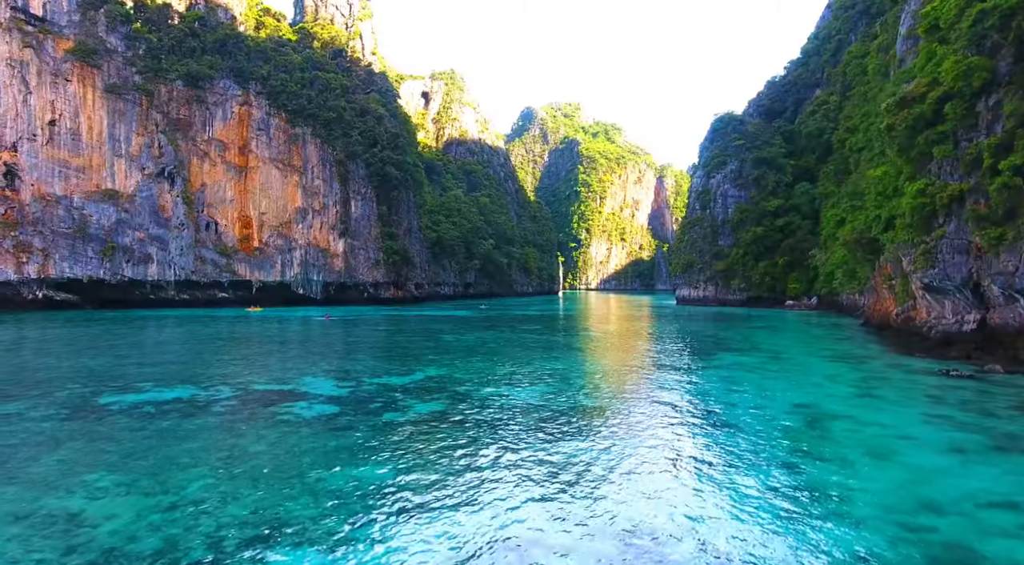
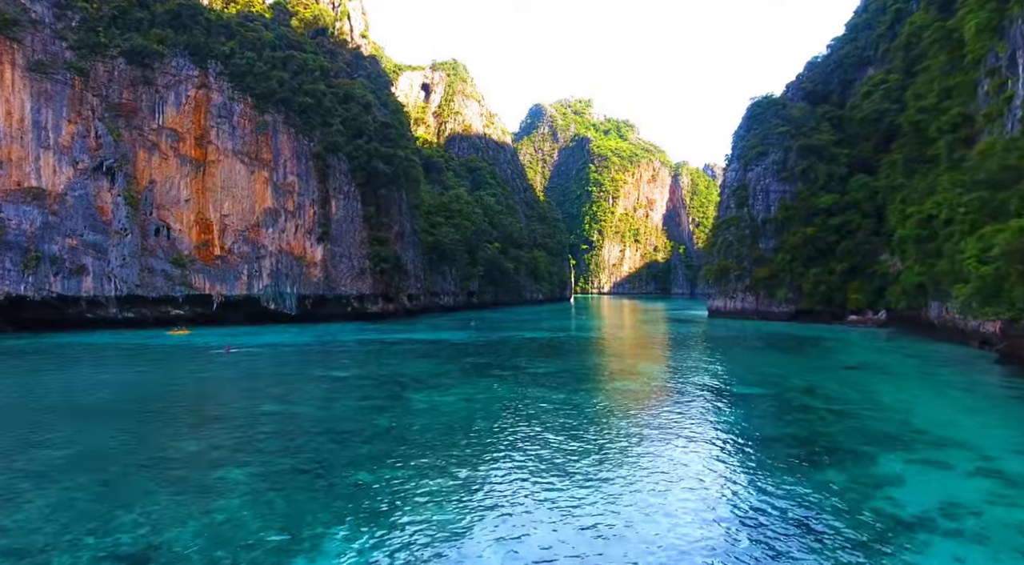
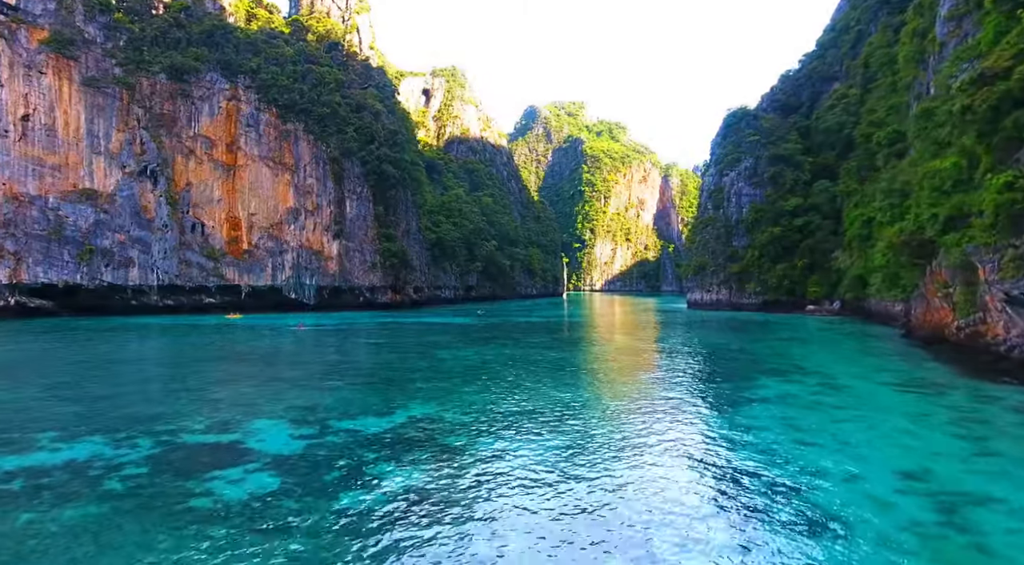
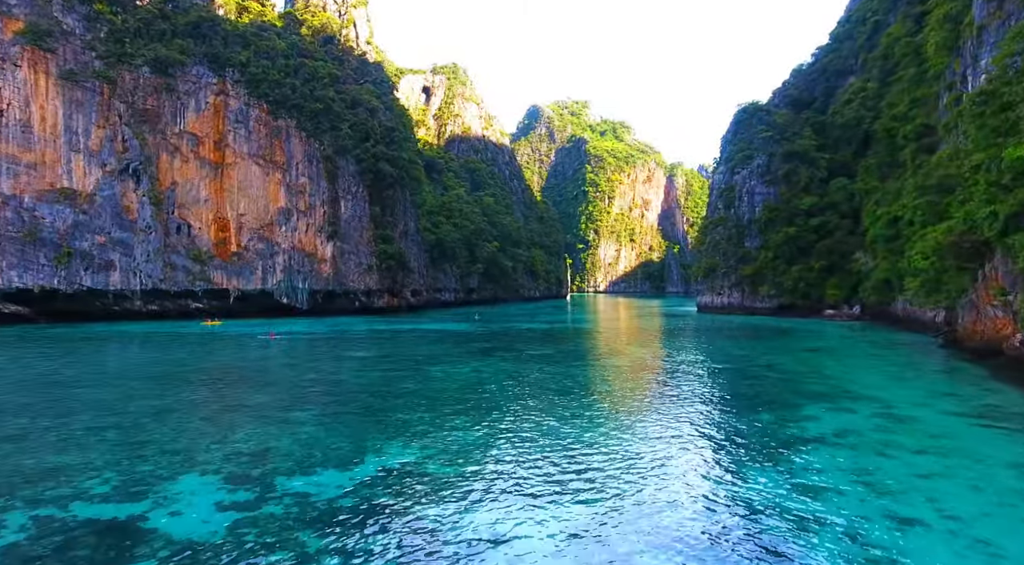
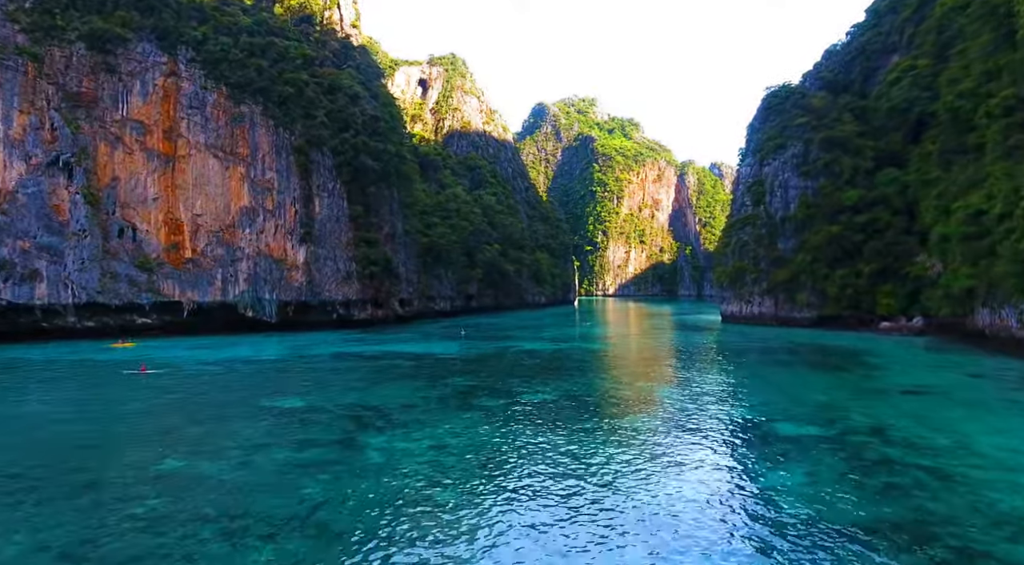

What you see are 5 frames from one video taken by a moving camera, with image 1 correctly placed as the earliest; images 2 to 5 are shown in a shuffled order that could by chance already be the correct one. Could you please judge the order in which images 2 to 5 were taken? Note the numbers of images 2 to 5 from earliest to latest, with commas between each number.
3, 4, 2, 5
